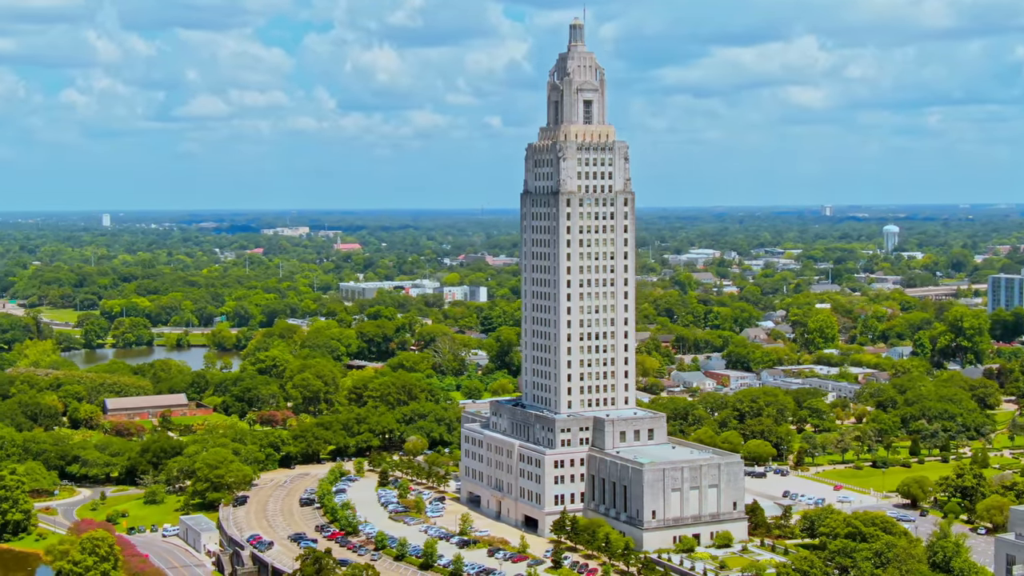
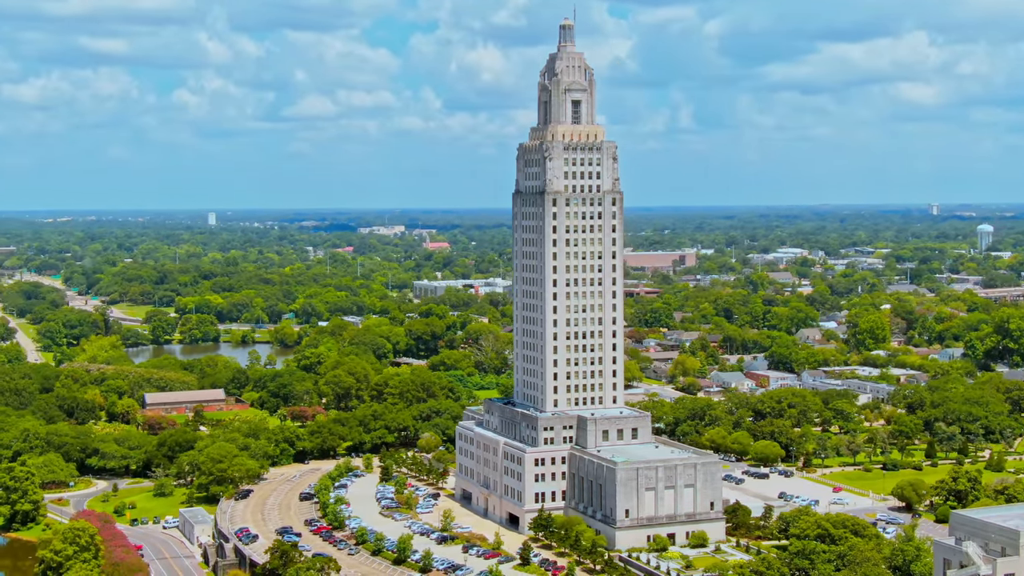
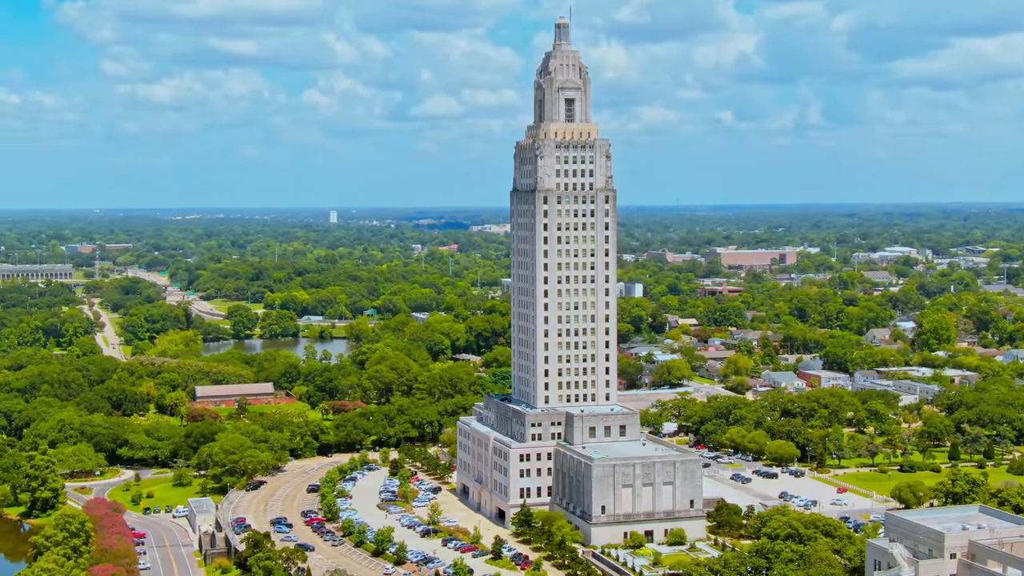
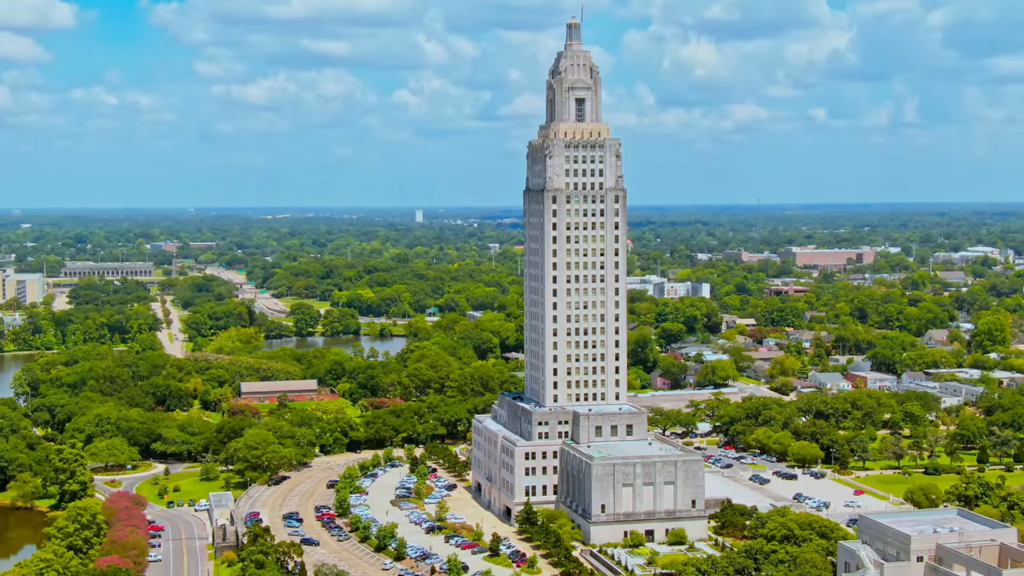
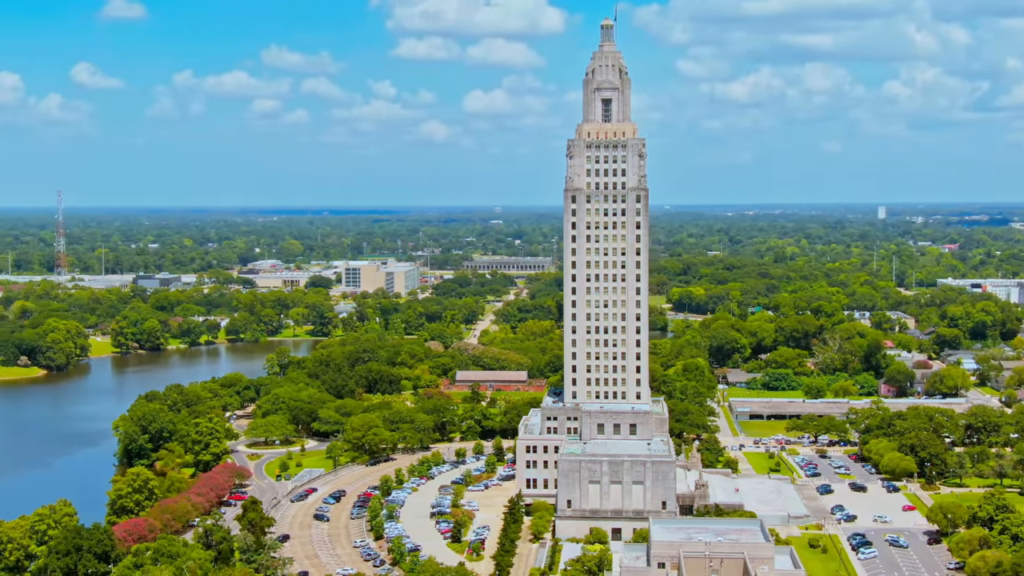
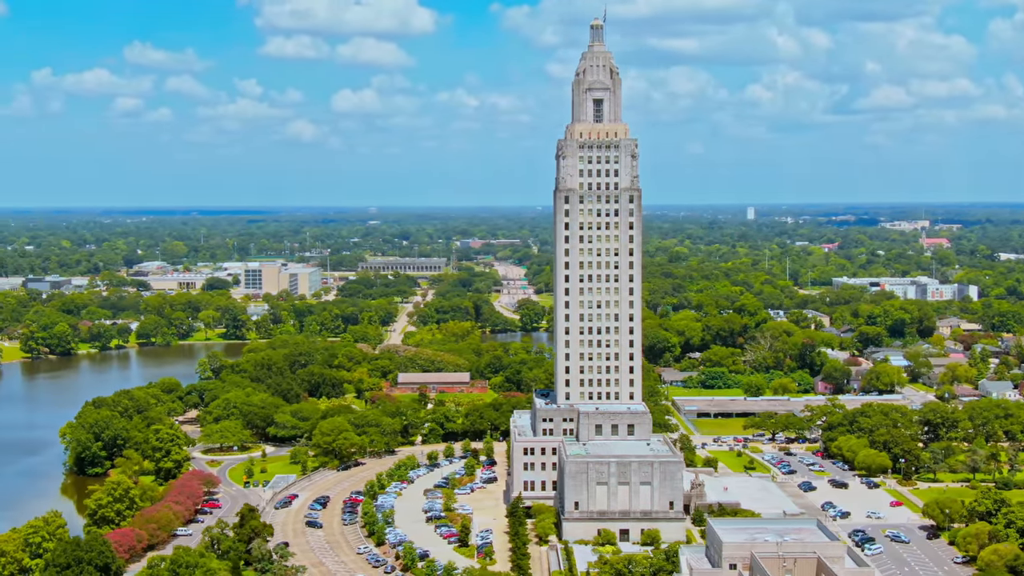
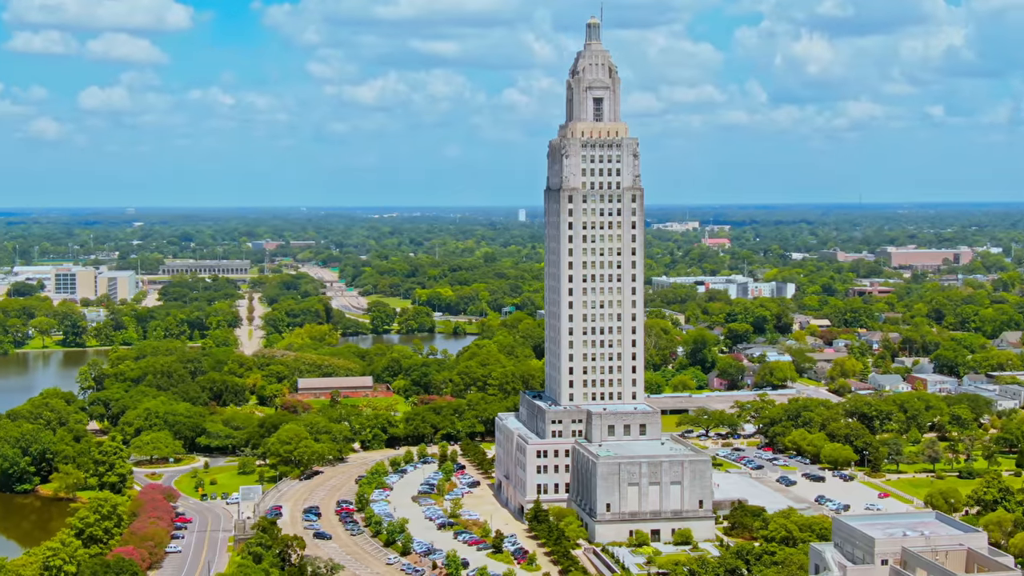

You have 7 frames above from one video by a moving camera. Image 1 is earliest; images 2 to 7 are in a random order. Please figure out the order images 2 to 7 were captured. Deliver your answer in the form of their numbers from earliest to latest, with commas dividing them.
2, 3, 4, 7, 6, 5
